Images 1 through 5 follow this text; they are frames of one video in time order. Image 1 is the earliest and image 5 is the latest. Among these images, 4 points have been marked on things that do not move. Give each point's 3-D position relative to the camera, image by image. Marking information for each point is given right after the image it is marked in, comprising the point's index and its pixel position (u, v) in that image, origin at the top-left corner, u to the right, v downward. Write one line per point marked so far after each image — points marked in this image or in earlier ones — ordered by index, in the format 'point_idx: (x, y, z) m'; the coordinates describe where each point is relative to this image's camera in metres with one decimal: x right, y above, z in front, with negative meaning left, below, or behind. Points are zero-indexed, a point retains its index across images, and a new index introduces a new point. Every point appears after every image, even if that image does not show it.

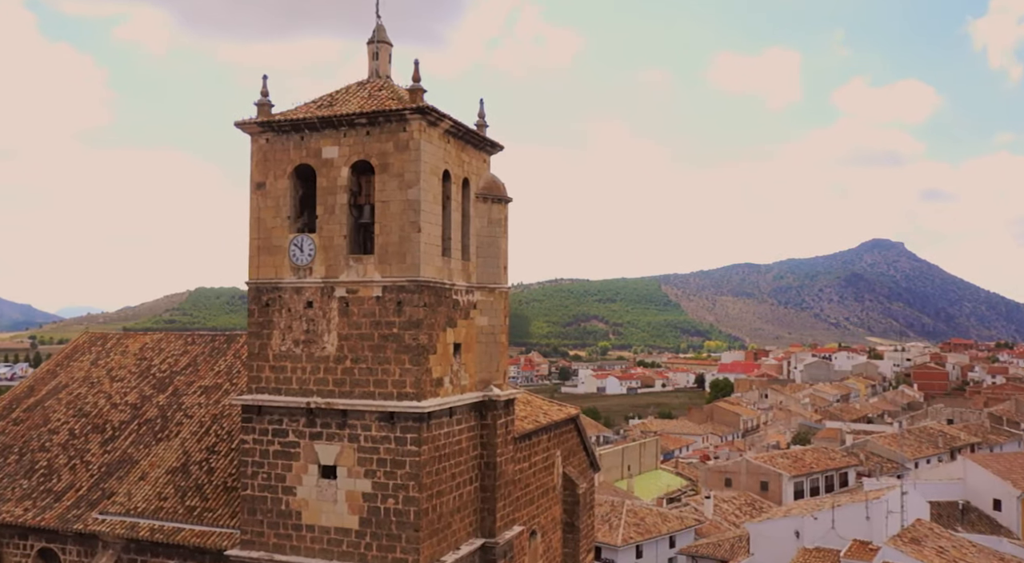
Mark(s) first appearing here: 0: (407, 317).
0: (-1.7, -0.6, +17.7) m
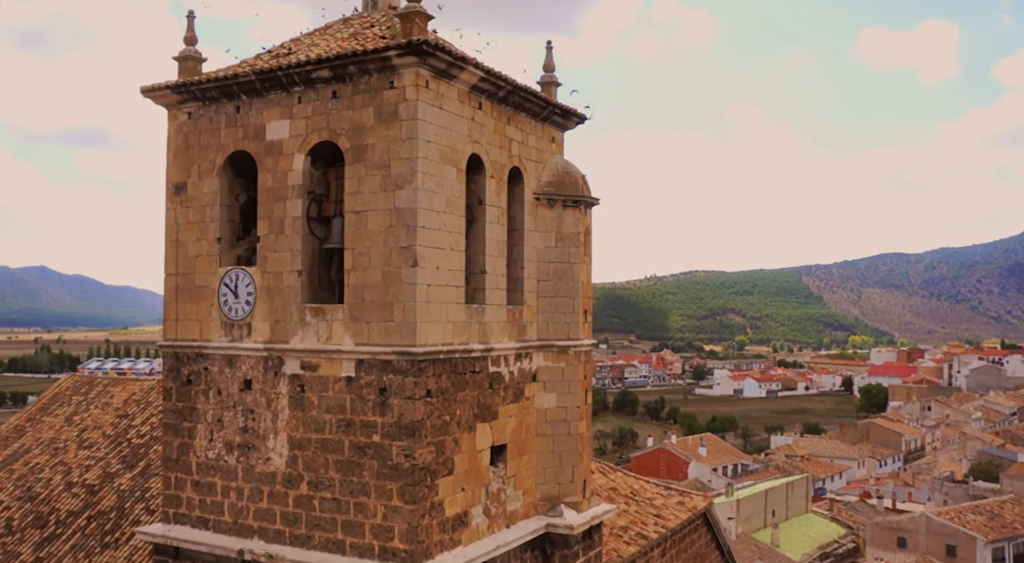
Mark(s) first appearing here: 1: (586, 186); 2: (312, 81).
0: (-1.1, -1.3, +10.1) m
1: (+0.9, +1.1, +12.9) m
2: (-2.0, +2.0, +10.7) m
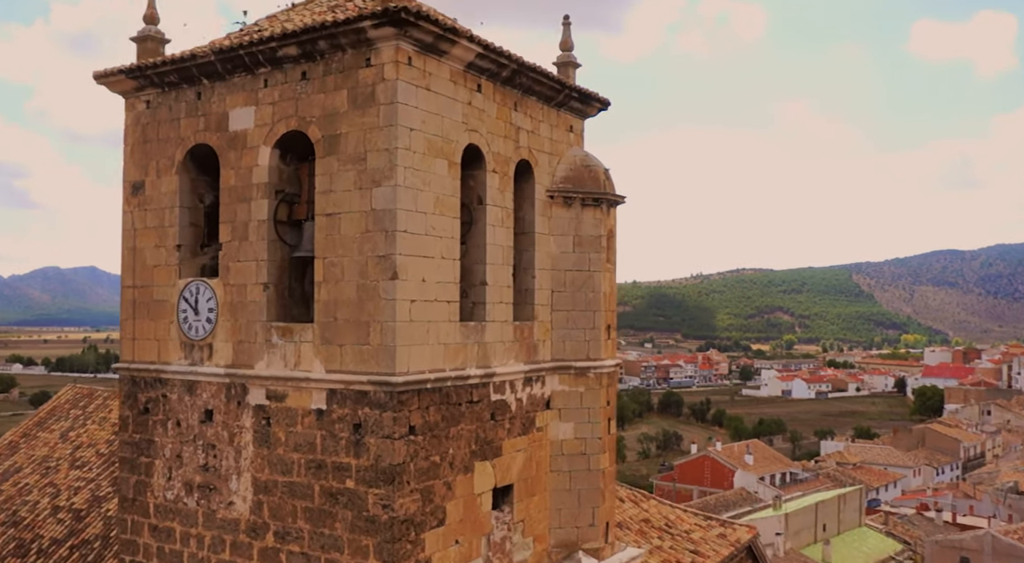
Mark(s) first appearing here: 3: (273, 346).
0: (-1.1, -1.4, +8.4) m
1: (+1.0, +1.0, +11.1) m
2: (-2.0, +1.9, +9.1) m
3: (-2.0, -0.5, +9.1) m
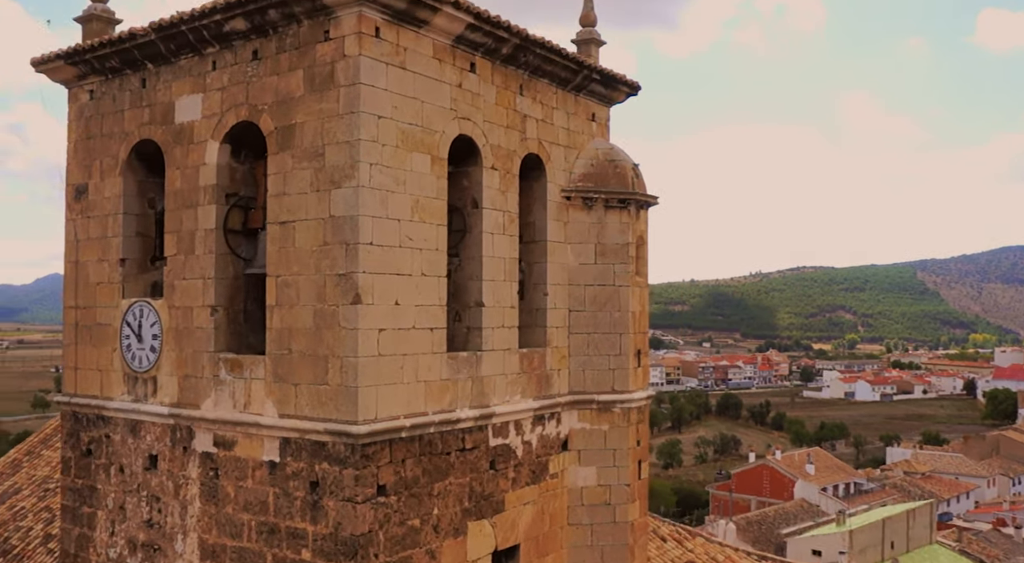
0: (-1.1, -1.6, +6.8) m
1: (+1.1, +0.9, +9.4) m
2: (-2.0, +1.7, +7.5) m
3: (-2.0, -0.7, +7.5) m
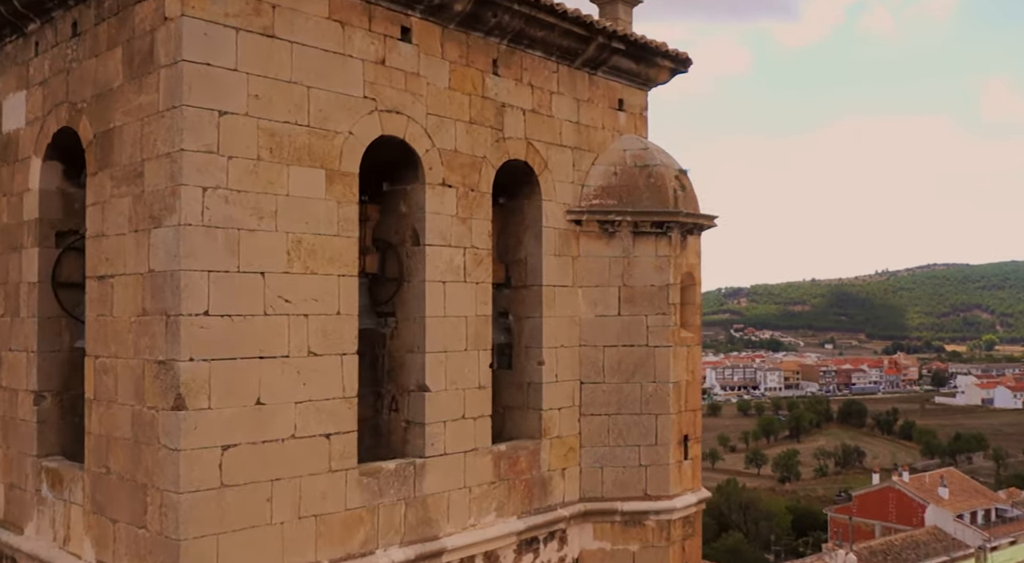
0: (-1.4, -1.9, +4.4) m
1: (+1.1, +0.5, +6.7) m
2: (-2.2, +1.3, +5.2) m
3: (-2.3, -1.1, +5.2) m
